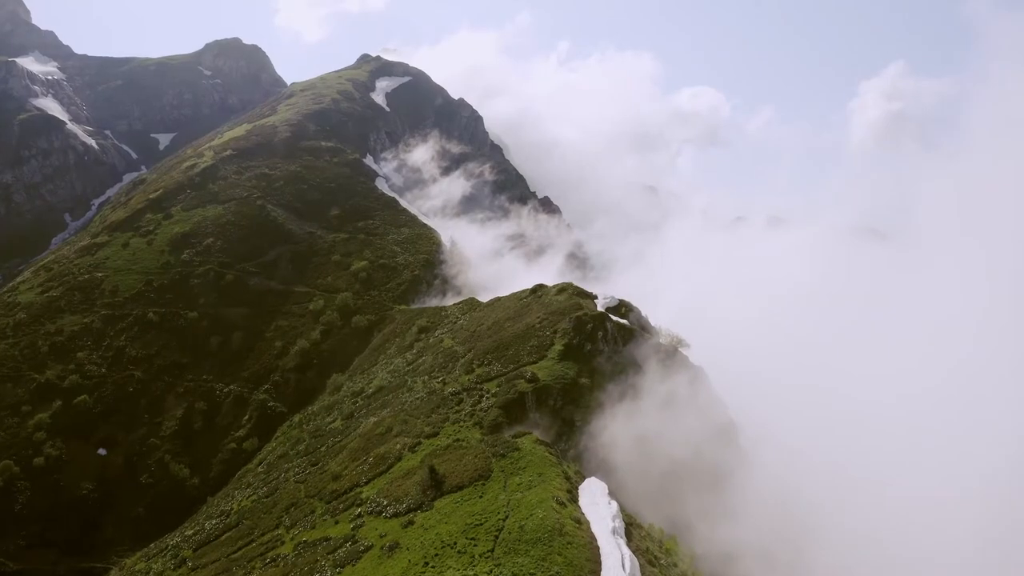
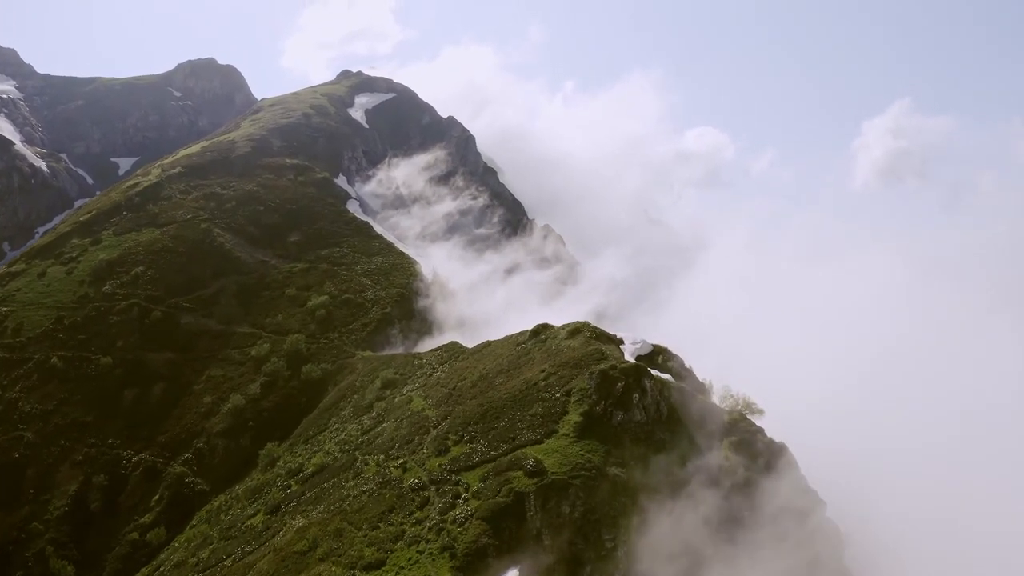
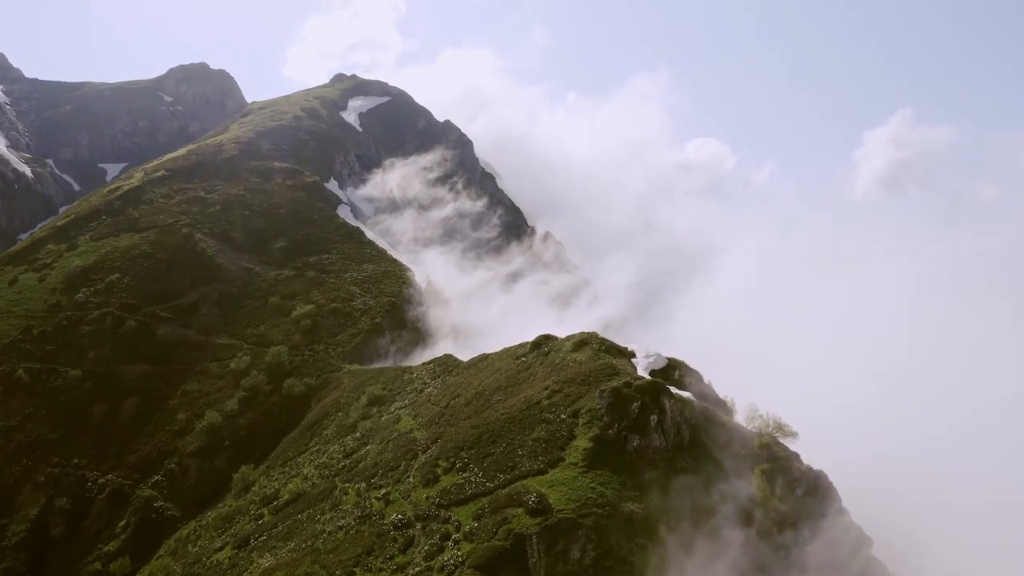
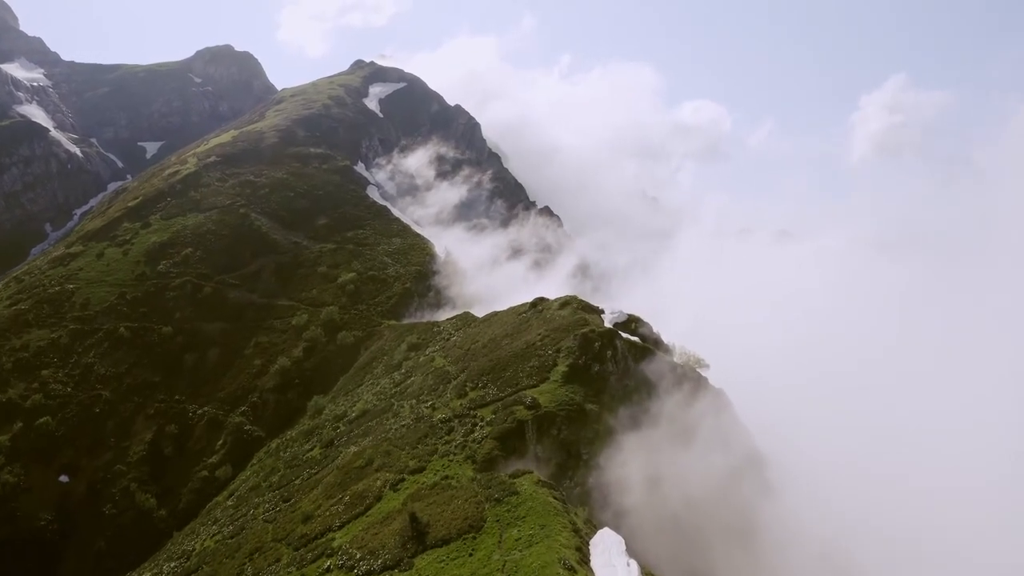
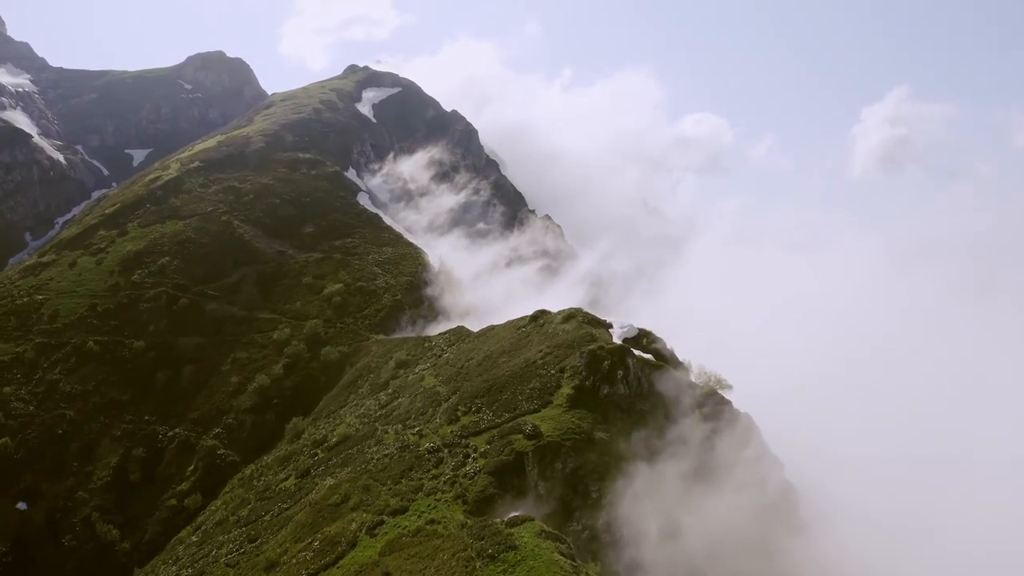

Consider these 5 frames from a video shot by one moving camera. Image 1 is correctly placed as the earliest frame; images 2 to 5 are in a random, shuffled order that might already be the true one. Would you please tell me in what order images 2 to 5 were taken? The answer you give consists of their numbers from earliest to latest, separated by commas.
4, 5, 2, 3
